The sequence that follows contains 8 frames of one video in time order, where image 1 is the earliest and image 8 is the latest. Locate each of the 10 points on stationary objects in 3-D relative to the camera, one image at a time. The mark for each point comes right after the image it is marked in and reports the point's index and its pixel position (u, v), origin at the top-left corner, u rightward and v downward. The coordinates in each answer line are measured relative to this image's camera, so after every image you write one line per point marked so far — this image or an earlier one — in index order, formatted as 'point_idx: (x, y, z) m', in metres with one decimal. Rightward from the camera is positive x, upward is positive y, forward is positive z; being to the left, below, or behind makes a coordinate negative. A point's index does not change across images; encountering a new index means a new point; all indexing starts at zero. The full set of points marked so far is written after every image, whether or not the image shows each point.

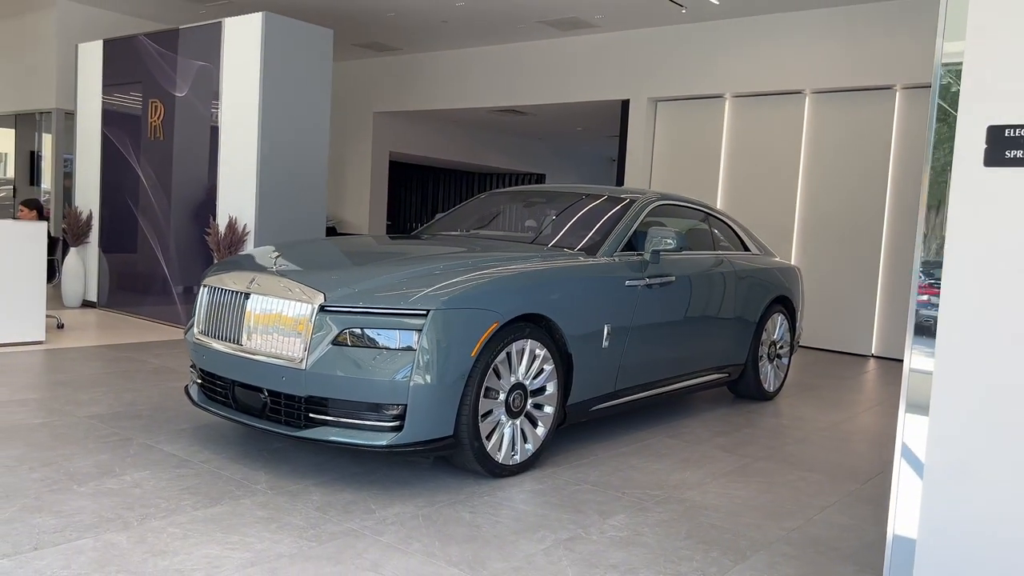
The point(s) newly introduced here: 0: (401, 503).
0: (-0.4, -0.9, +3.4) m
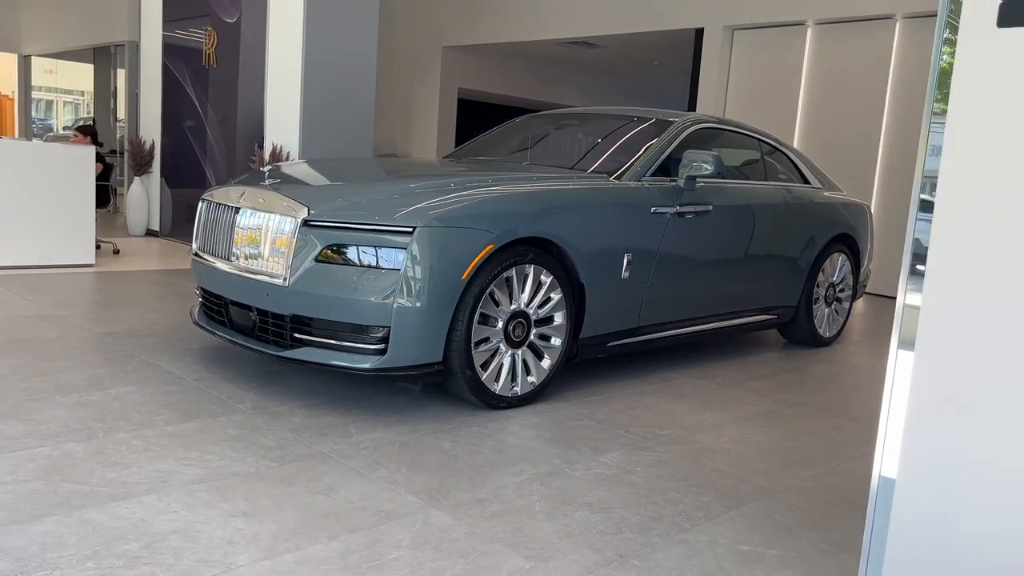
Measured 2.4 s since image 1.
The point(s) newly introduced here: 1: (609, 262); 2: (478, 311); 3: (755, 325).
0: (-0.5, -0.5, +3.2) m
1: (+0.5, +0.1, +4.0) m
2: (-0.1, -0.1, +3.5) m
3: (+1.5, -0.2, +5.2) m
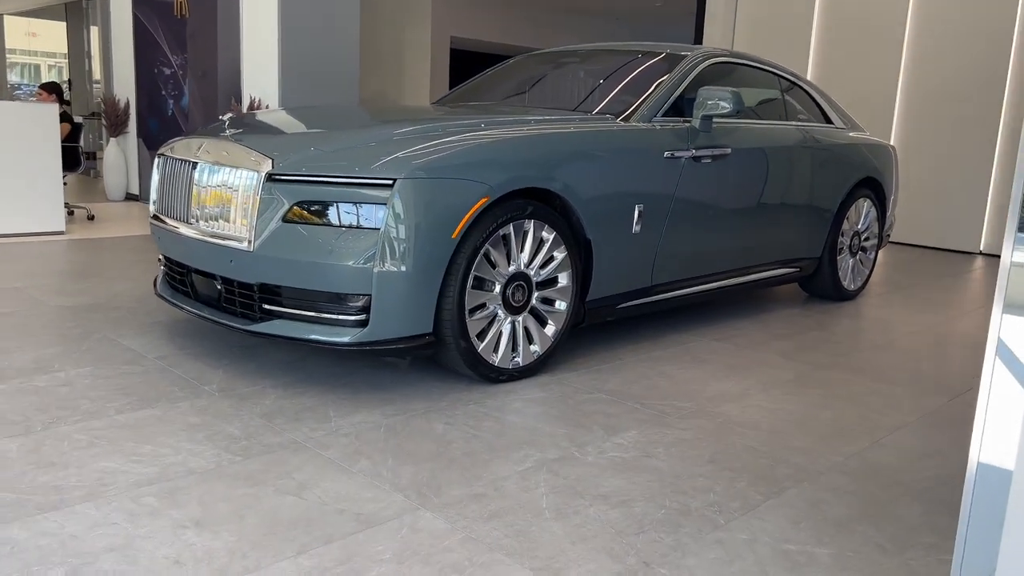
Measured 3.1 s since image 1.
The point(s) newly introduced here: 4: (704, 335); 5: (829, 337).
0: (-0.5, -0.4, +2.8) m
1: (+0.4, +0.3, +3.5) m
2: (-0.1, 0.0, +3.0) m
3: (+1.5, 0.0, +4.8) m
4: (+1.0, -0.2, +4.2) m
5: (+1.6, -0.3, +4.3) m
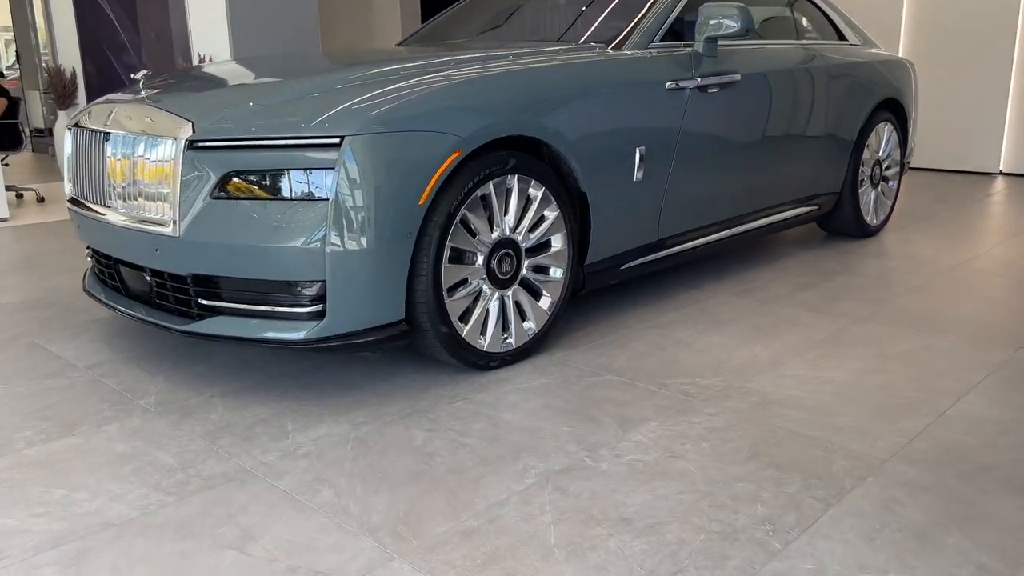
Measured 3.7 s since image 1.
0: (-0.5, -0.4, +2.4) m
1: (+0.4, +0.5, +3.0) m
2: (-0.2, +0.1, +2.5) m
3: (+1.4, +0.3, +4.3) m
4: (+0.9, 0.0, +3.7) m
5: (+1.6, 0.0, +3.9) m
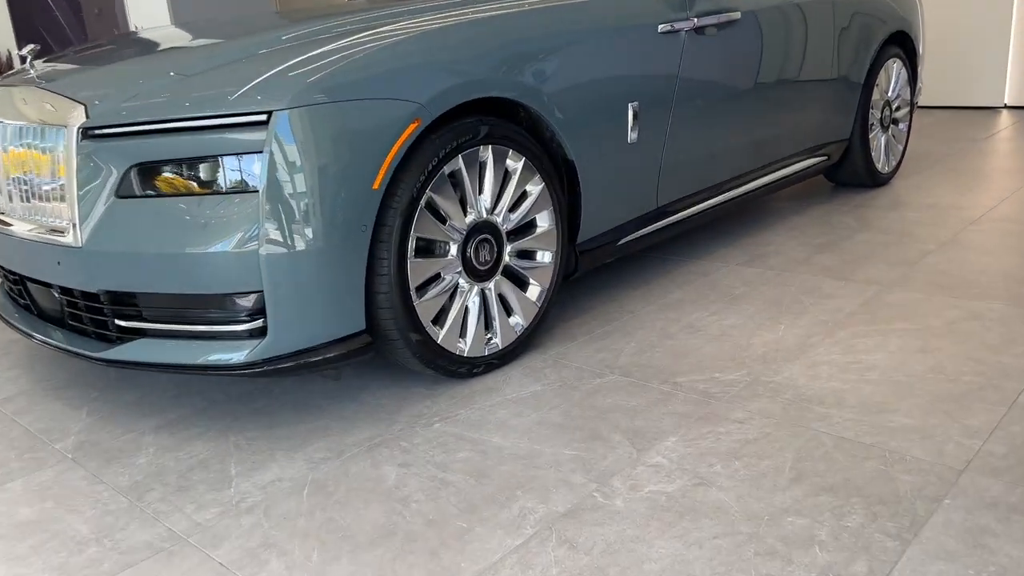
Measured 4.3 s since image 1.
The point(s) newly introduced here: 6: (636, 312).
0: (-0.5, -0.4, +2.0) m
1: (+0.3, +0.5, +2.6) m
2: (-0.2, +0.1, +2.1) m
3: (+1.3, +0.5, +3.8) m
4: (+0.8, +0.1, +3.3) m
5: (+1.5, +0.2, +3.5) m
6: (+0.4, -0.1, +2.8) m
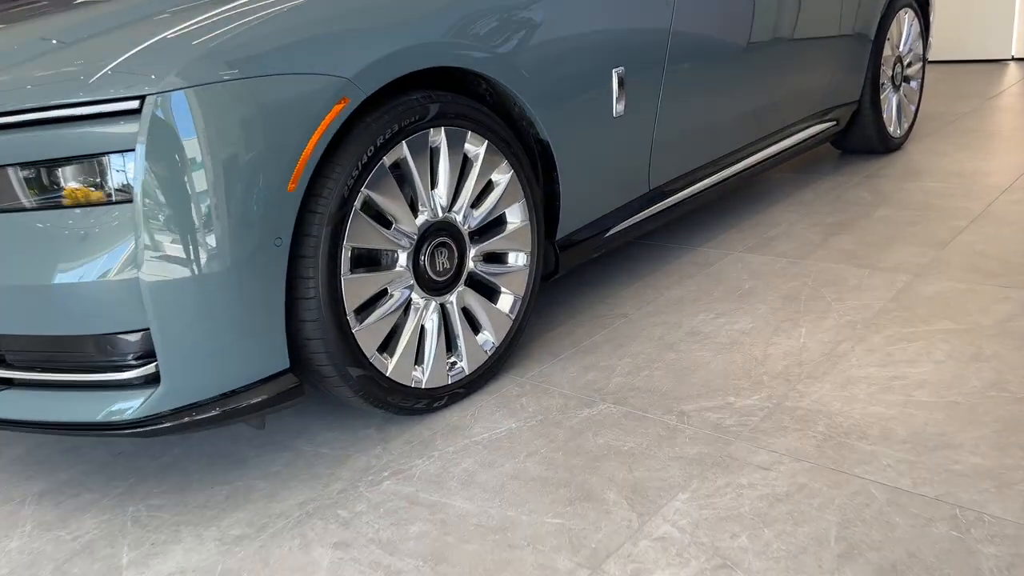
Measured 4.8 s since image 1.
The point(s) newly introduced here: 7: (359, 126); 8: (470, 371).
0: (-0.6, -0.5, +1.5) m
1: (+0.2, +0.5, +2.2) m
2: (-0.3, +0.1, +1.7) m
3: (+1.2, +0.6, +3.4) m
4: (+0.7, +0.1, +2.9) m
5: (+1.4, +0.3, +3.1) m
6: (+0.3, -0.1, +2.3) m
7: (-0.3, +0.3, +1.7) m
8: (-0.1, -0.2, +2.0) m
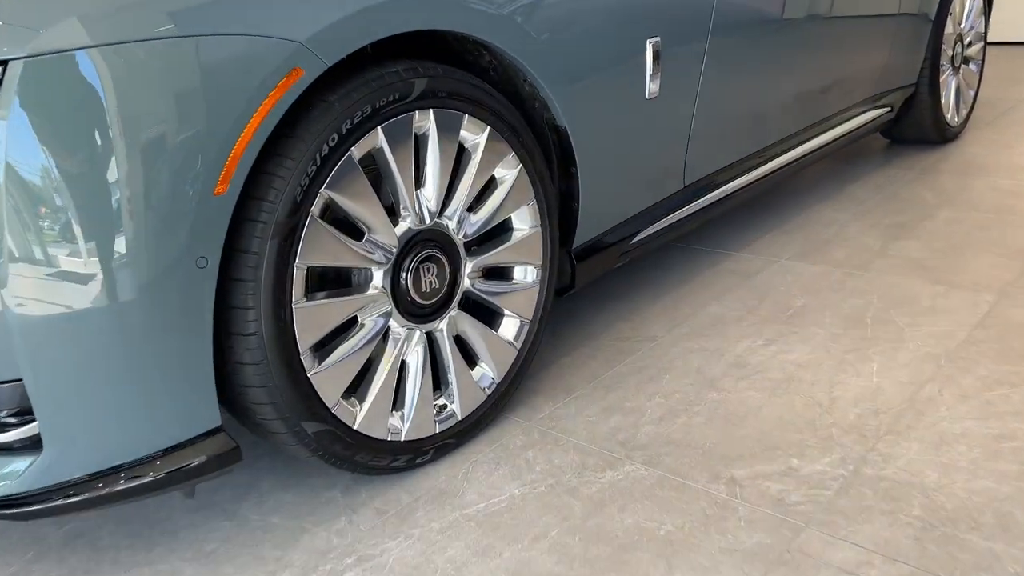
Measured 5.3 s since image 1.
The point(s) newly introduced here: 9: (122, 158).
0: (-0.6, -0.5, +1.2) m
1: (+0.2, +0.5, +1.7) m
2: (-0.3, 0.0, +1.3) m
3: (+1.2, +0.6, +3.0) m
4: (+0.8, +0.1, +2.5) m
5: (+1.4, +0.2, +2.6) m
6: (+0.3, -0.1, +1.9) m
7: (-0.3, +0.3, +1.3) m
8: (-0.1, -0.2, +1.6) m
9: (-0.5, +0.1, +1.1) m
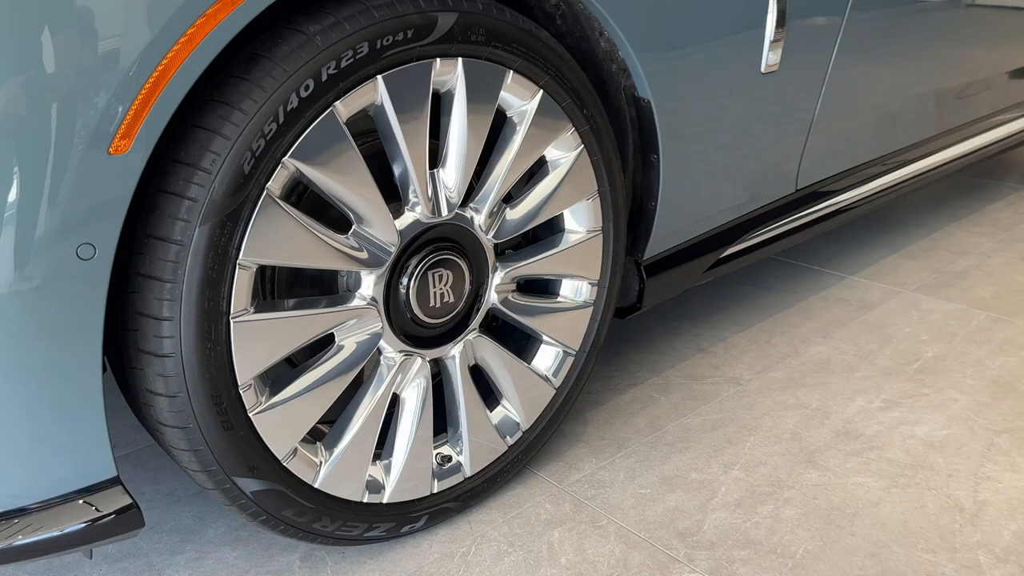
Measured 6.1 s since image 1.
0: (-0.6, -0.5, +0.8) m
1: (+0.3, +0.4, +1.3) m
2: (-0.3, 0.0, +0.9) m
3: (+1.5, +0.4, +2.5) m
4: (+0.9, 0.0, +2.0) m
5: (+1.6, +0.1, +2.1) m
6: (+0.4, -0.2, +1.5) m
7: (-0.2, +0.3, +0.9) m
8: (-0.1, -0.3, +1.2) m
9: (-0.5, +0.2, +0.7) m
